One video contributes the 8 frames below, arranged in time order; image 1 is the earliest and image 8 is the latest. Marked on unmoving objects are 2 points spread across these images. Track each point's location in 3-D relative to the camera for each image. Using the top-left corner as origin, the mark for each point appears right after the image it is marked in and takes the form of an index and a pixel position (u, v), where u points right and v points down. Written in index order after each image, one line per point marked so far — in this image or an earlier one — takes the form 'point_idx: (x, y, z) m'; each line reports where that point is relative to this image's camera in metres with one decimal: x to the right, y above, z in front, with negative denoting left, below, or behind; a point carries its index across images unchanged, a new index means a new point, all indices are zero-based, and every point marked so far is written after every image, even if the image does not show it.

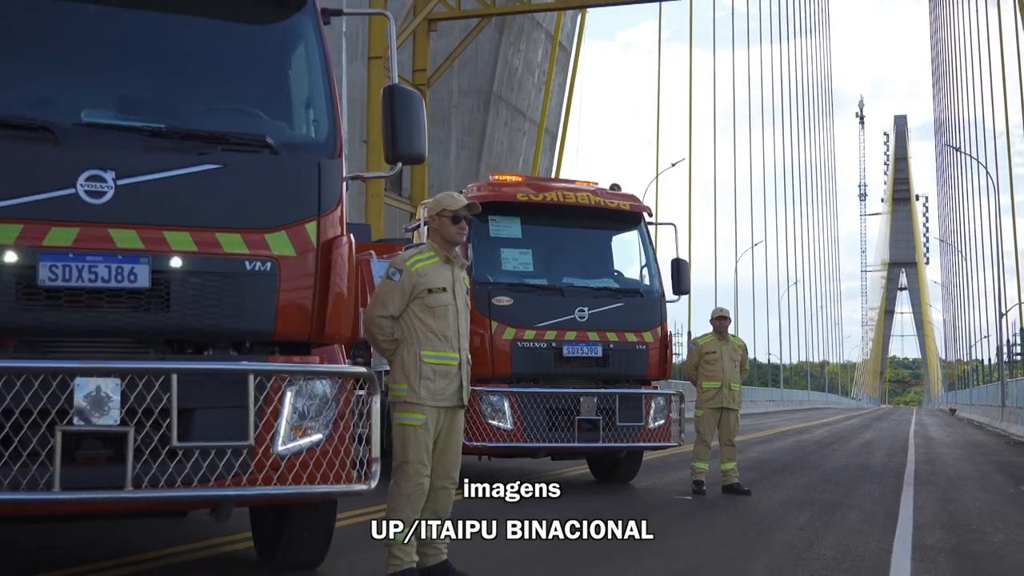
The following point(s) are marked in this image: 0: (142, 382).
0: (-1.5, -0.4, +4.9) m
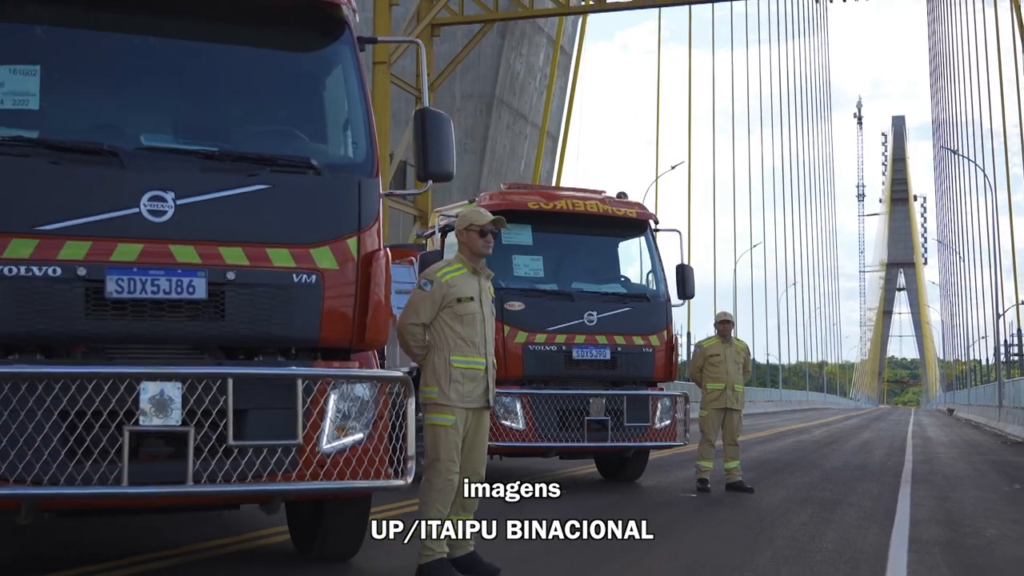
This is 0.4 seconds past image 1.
0: (-1.4, -0.4, +5.4) m
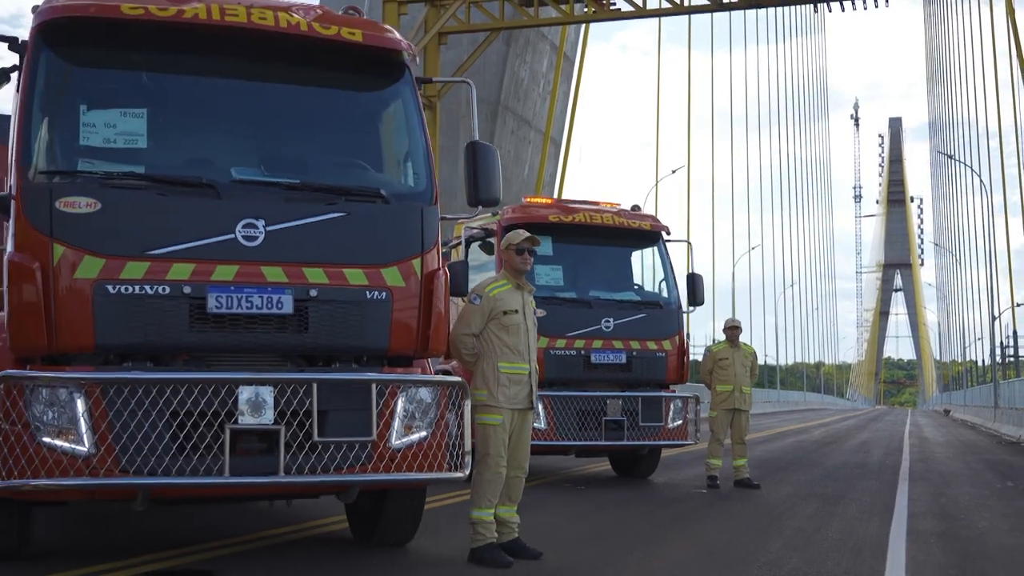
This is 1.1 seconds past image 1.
0: (-1.1, -0.5, +6.1) m
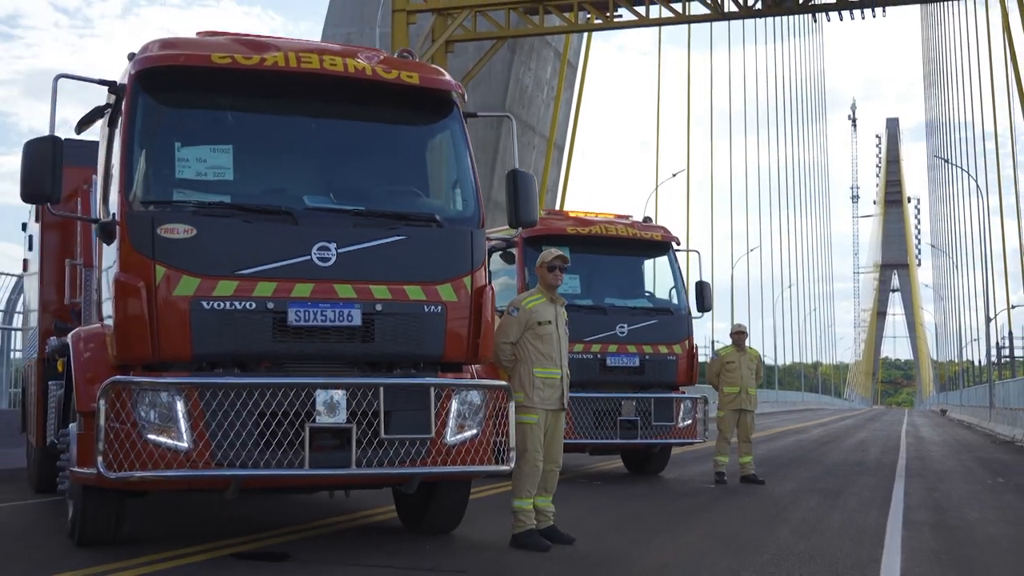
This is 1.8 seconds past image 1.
0: (-0.9, -0.6, +7.0) m
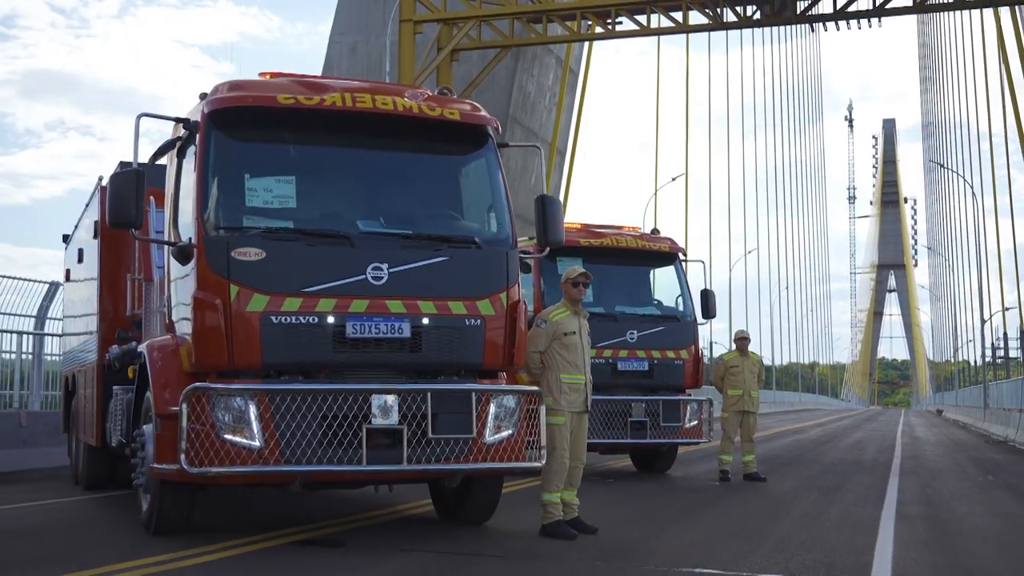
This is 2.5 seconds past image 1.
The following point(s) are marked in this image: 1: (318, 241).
0: (-0.7, -0.7, +7.8) m
1: (-1.2, +0.3, +7.9) m
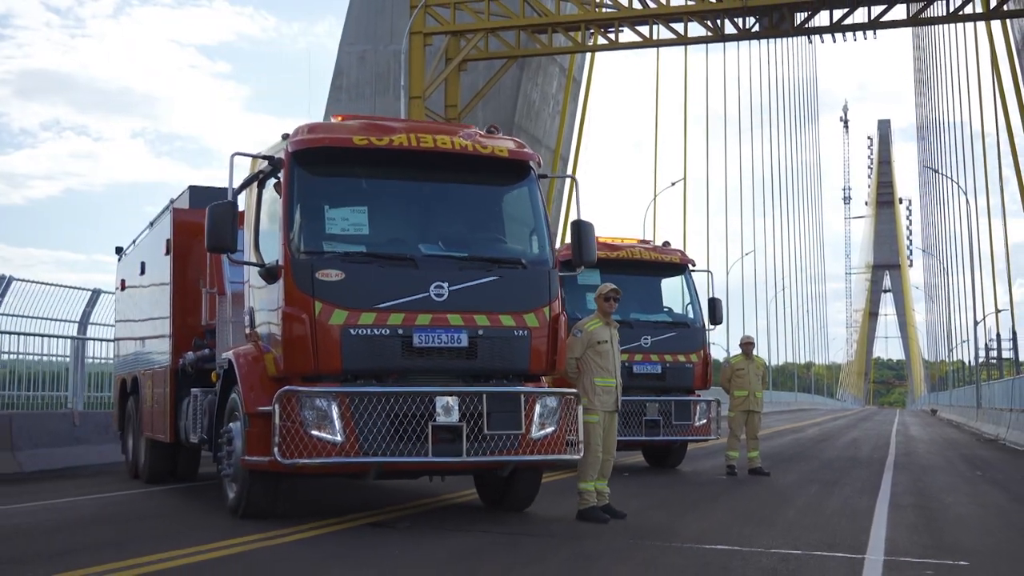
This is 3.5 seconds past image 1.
0: (-0.3, -0.8, +9.0) m
1: (-0.9, +0.2, +9.1) m
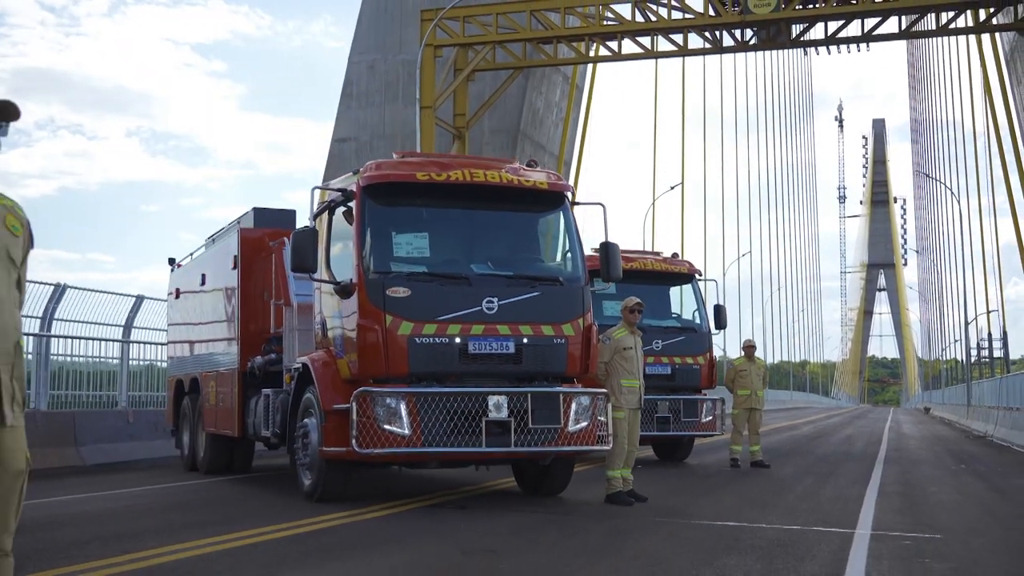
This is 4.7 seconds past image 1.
0: (0.0, -0.9, +10.5) m
1: (-0.6, +0.1, +10.6) m
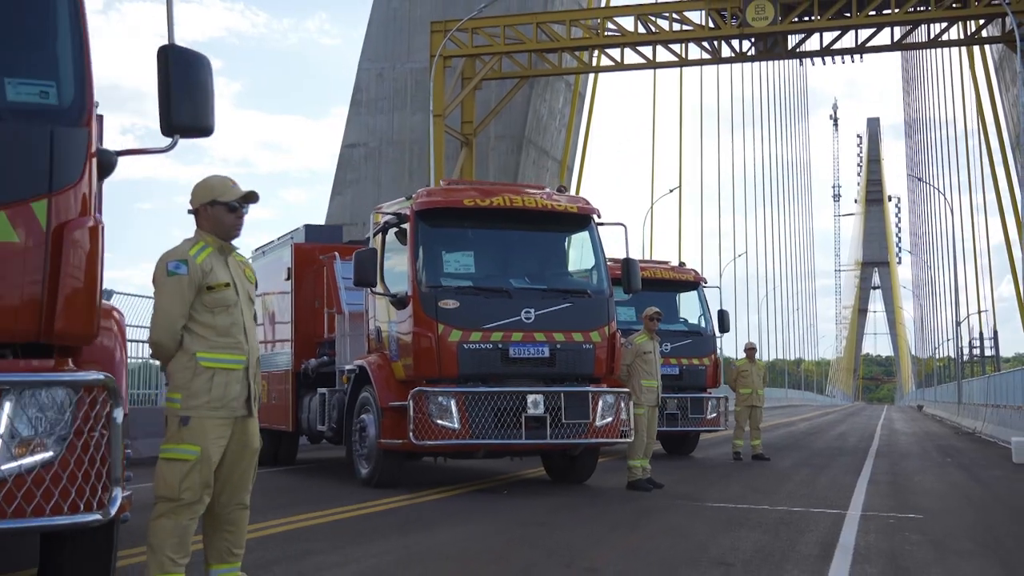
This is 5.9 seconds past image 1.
0: (+0.4, -1.1, +12.0) m
1: (-0.2, -0.1, +12.1) m
